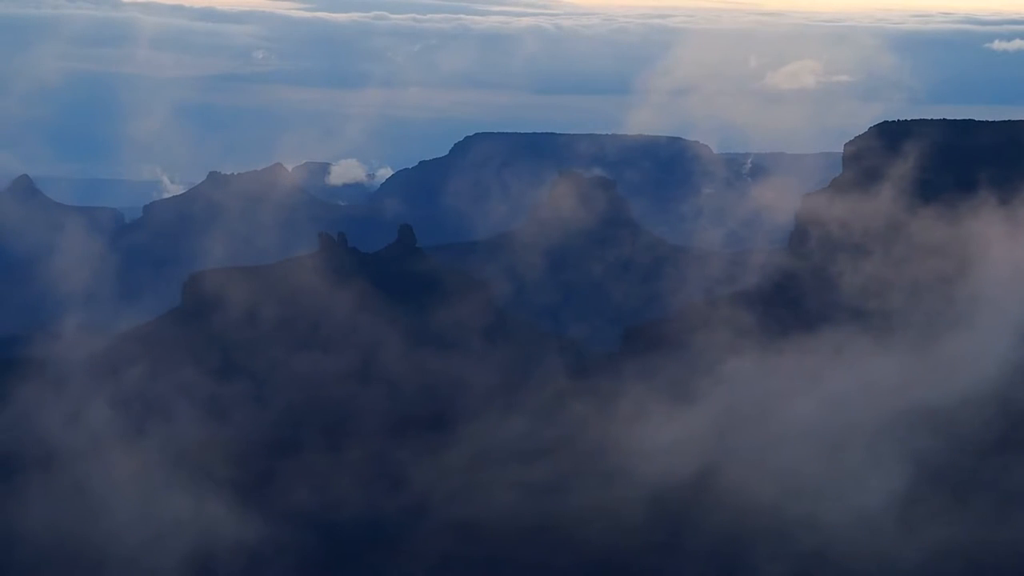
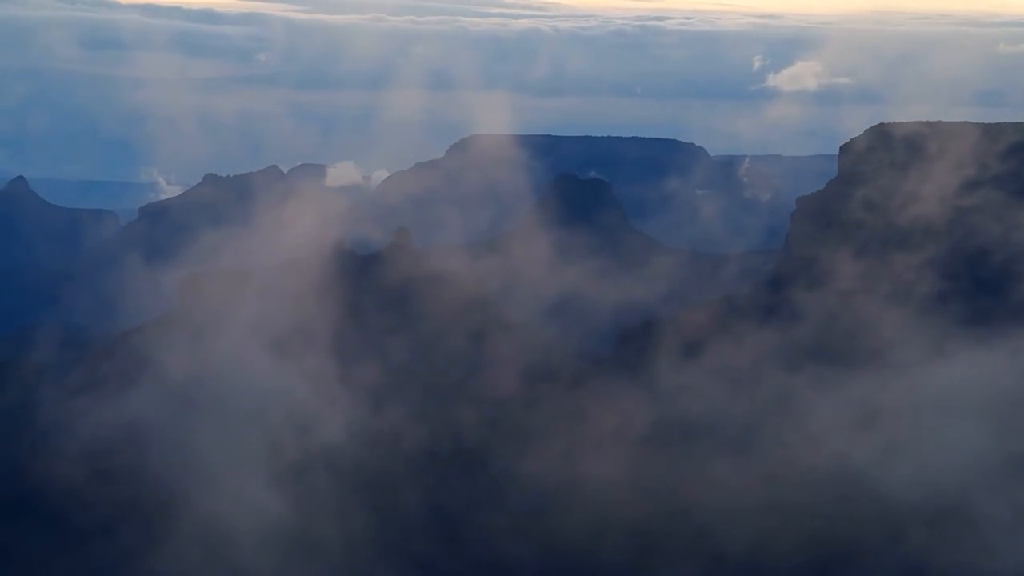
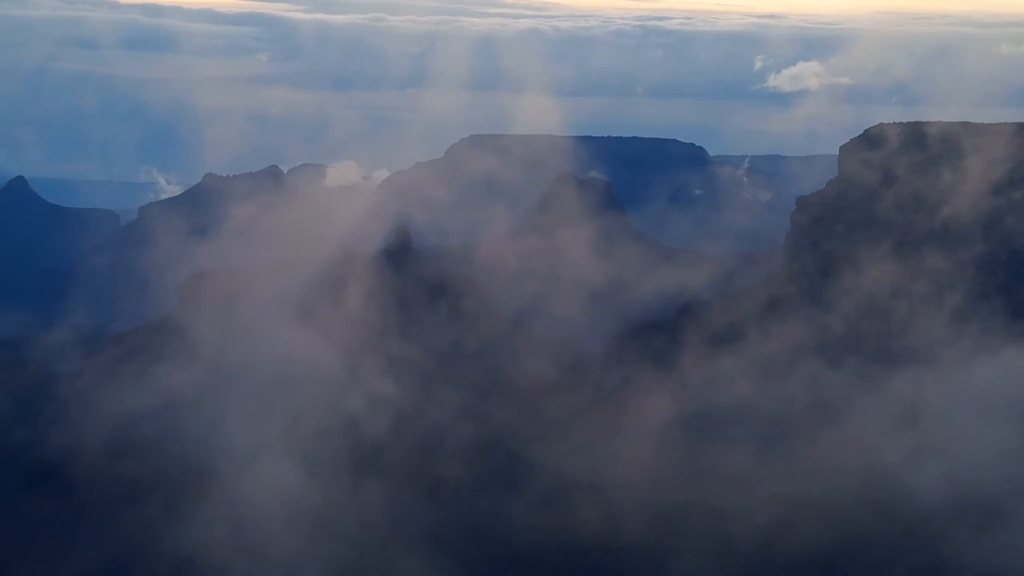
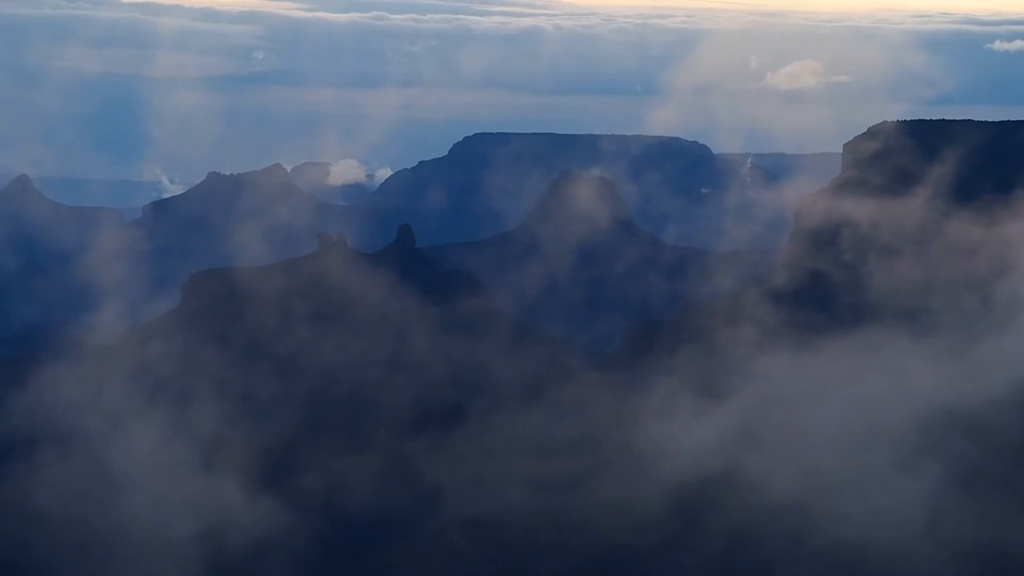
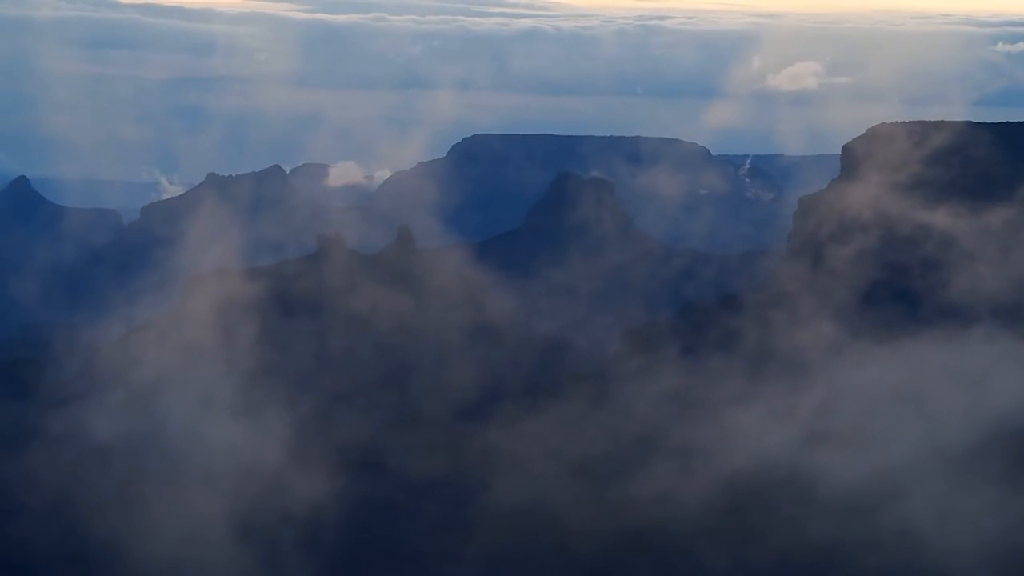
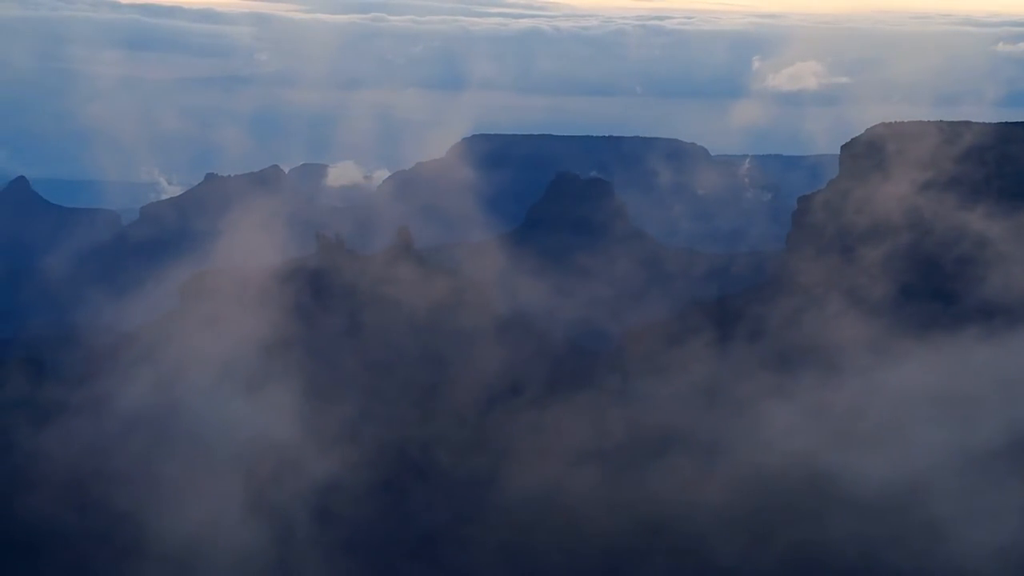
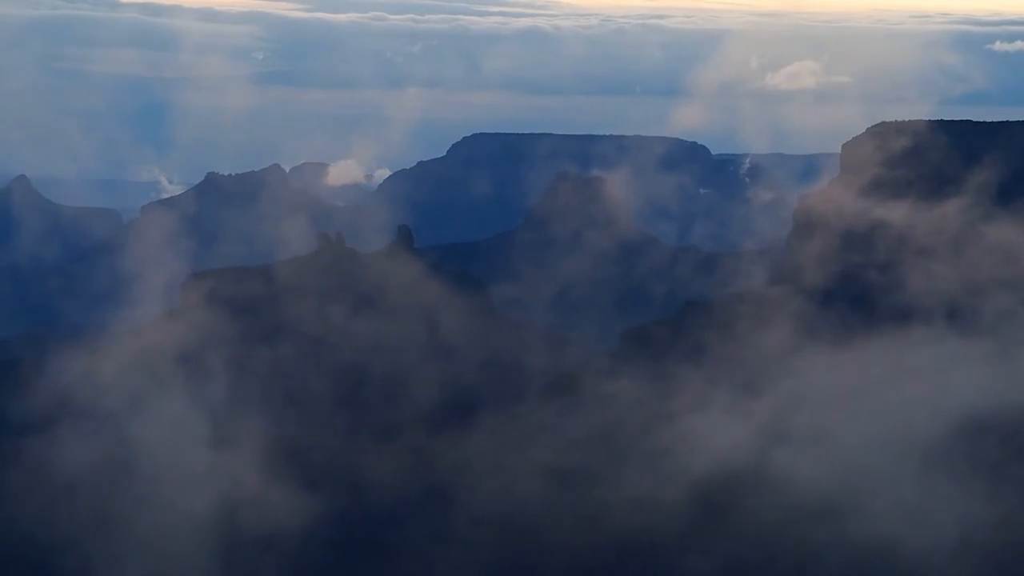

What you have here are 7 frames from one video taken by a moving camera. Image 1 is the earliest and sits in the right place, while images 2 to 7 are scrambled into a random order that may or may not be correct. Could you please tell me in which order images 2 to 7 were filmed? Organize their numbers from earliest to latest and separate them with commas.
4, 7, 5, 6, 2, 3
